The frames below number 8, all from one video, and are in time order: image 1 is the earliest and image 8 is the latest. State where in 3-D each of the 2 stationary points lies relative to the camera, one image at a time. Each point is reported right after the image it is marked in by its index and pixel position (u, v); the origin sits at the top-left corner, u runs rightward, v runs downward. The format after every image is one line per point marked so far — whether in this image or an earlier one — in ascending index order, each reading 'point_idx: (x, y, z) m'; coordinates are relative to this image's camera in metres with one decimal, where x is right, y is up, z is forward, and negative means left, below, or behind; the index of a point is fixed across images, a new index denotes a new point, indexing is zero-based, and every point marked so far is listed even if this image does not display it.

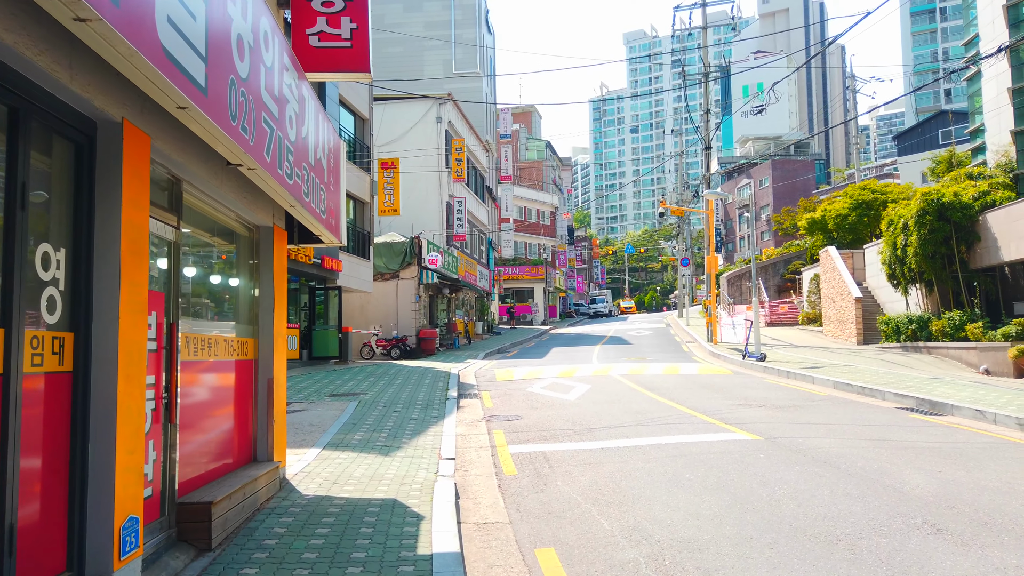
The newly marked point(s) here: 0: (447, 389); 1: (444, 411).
0: (-1.4, -2.3, +16.9) m
1: (-1.2, -2.3, +13.9) m
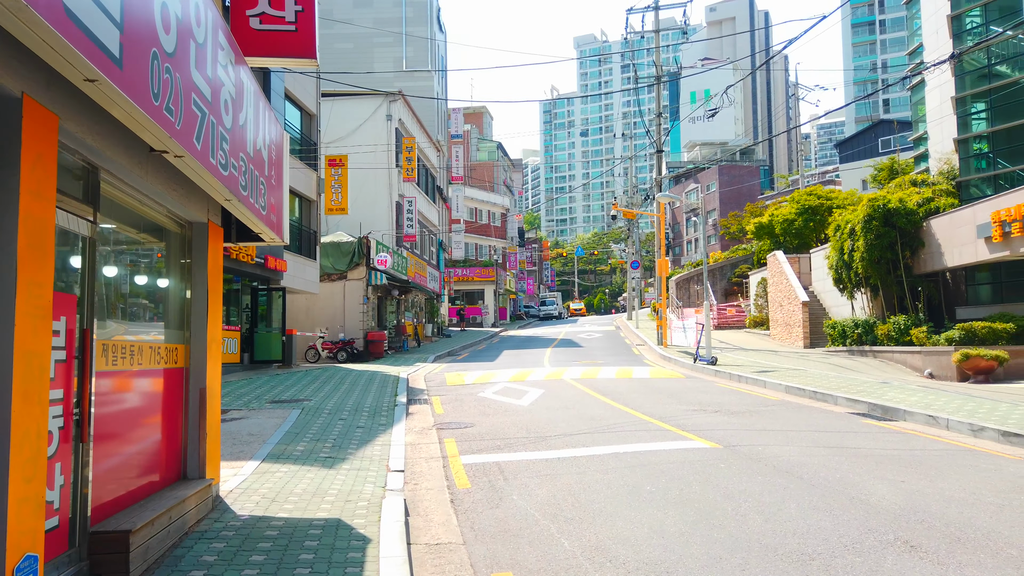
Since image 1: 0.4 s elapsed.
0: (-2.5, -2.3, +16.3) m
1: (-2.1, -2.3, +13.4) m
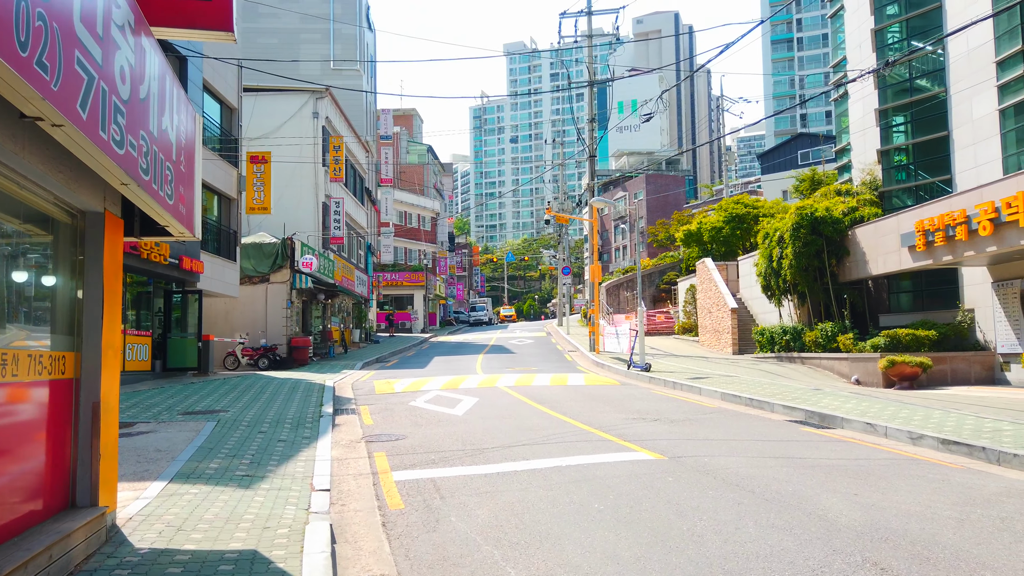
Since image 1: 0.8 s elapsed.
0: (-3.9, -2.4, +15.4) m
1: (-3.2, -2.3, +12.5) m
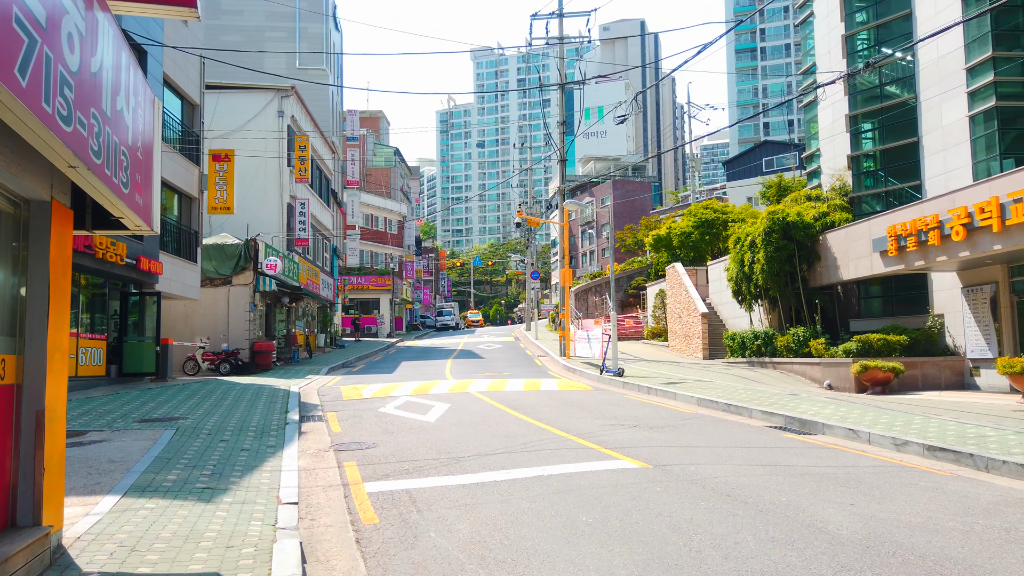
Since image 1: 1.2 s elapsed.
0: (-4.4, -2.4, +14.8) m
1: (-3.6, -2.4, +11.9) m
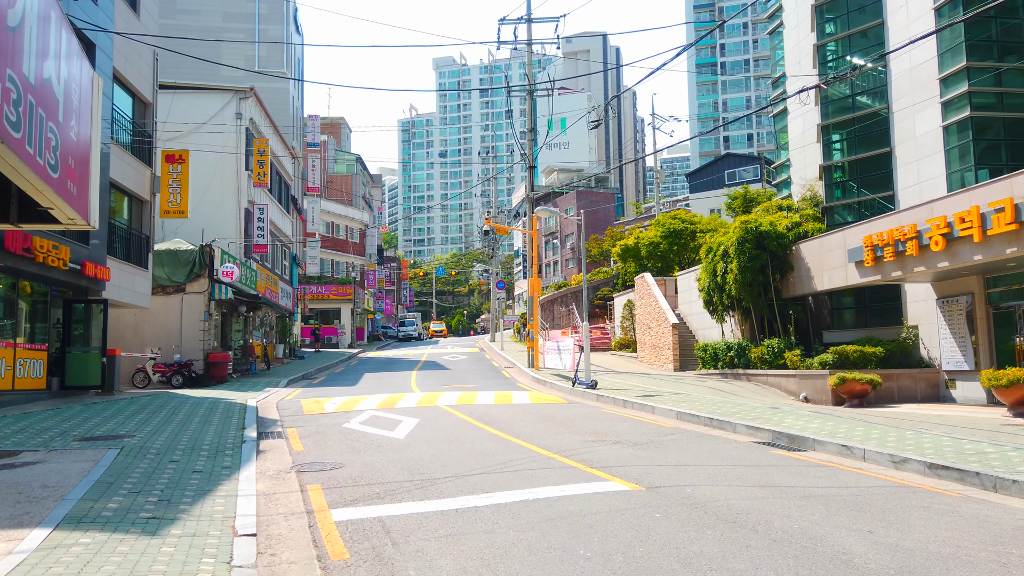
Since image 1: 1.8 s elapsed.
0: (-4.9, -2.5, +13.8) m
1: (-3.9, -2.5, +10.9) m
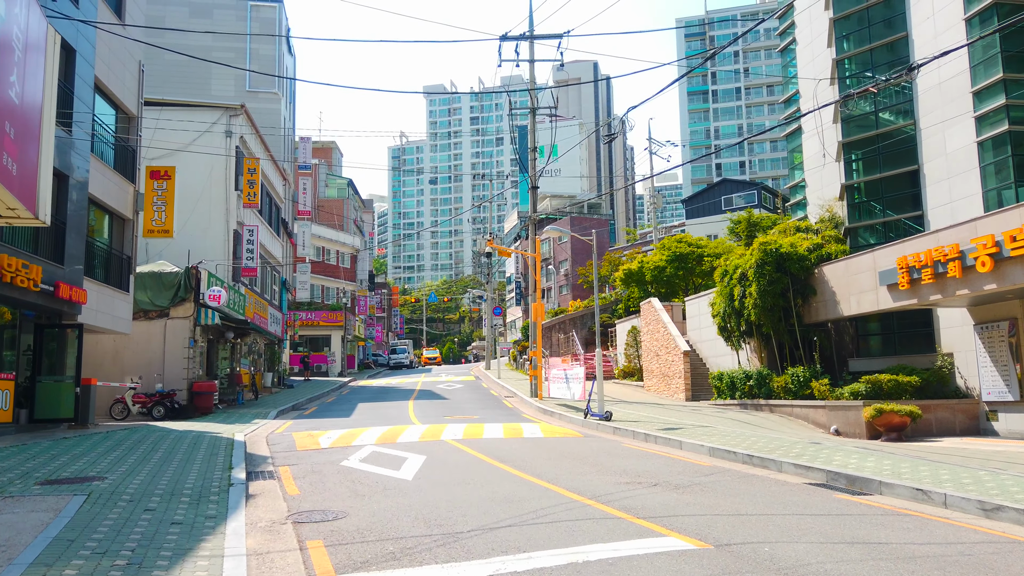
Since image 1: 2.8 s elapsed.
0: (-4.6, -2.9, +12.3) m
1: (-3.6, -2.7, +9.5) m
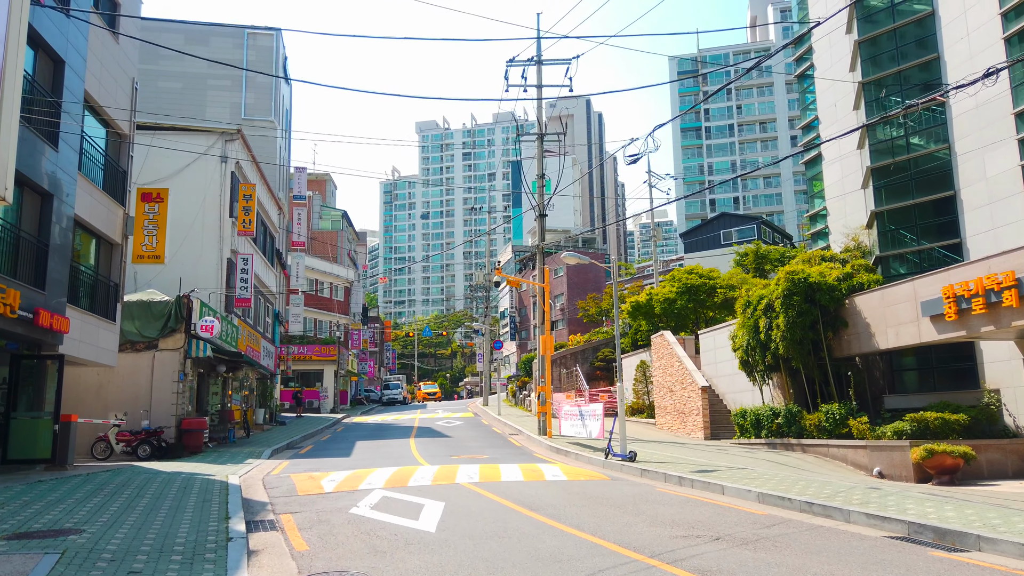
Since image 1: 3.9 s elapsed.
0: (-4.1, -3.3, +10.8) m
1: (-3.0, -3.0, +8.0) m
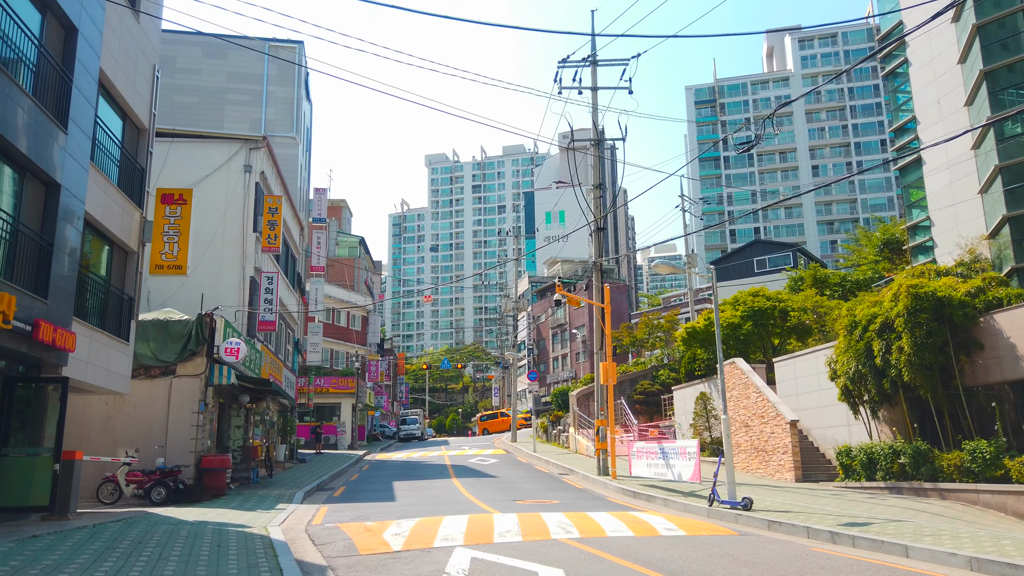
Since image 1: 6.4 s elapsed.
0: (-2.3, -3.2, +7.9) m
1: (-1.3, -2.7, +5.1) m
